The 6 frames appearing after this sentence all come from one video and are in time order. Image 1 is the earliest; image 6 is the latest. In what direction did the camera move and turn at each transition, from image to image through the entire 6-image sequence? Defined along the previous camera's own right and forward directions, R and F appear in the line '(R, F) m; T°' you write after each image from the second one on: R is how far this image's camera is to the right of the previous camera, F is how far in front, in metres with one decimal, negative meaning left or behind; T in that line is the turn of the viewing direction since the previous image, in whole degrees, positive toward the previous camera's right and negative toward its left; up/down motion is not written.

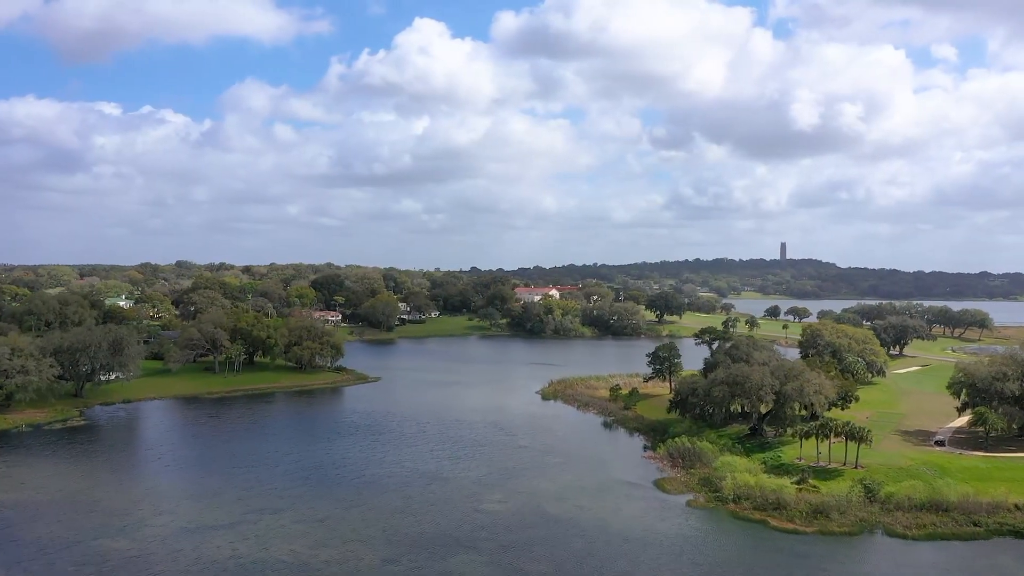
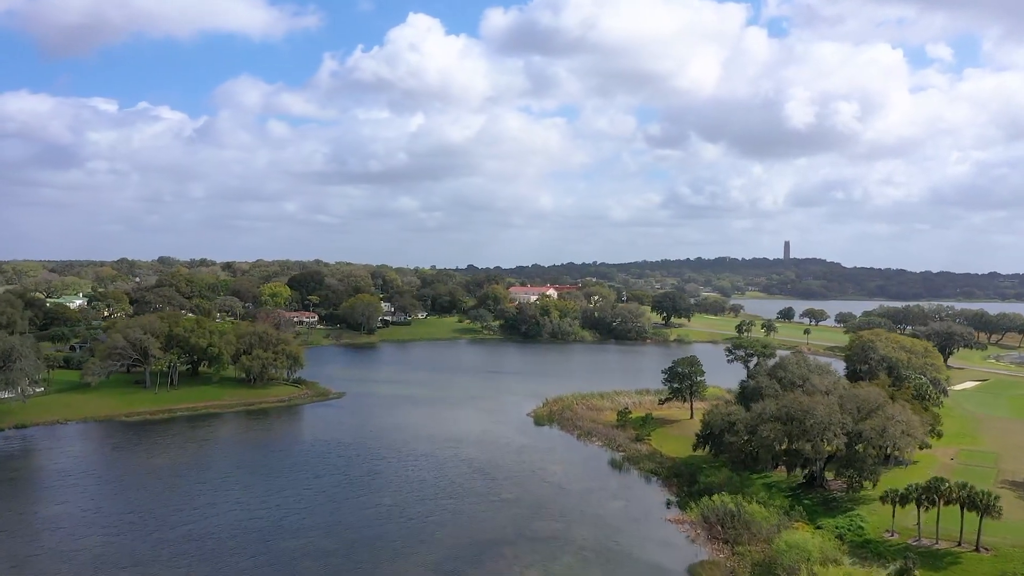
(+0.7, +10.6) m; 0°
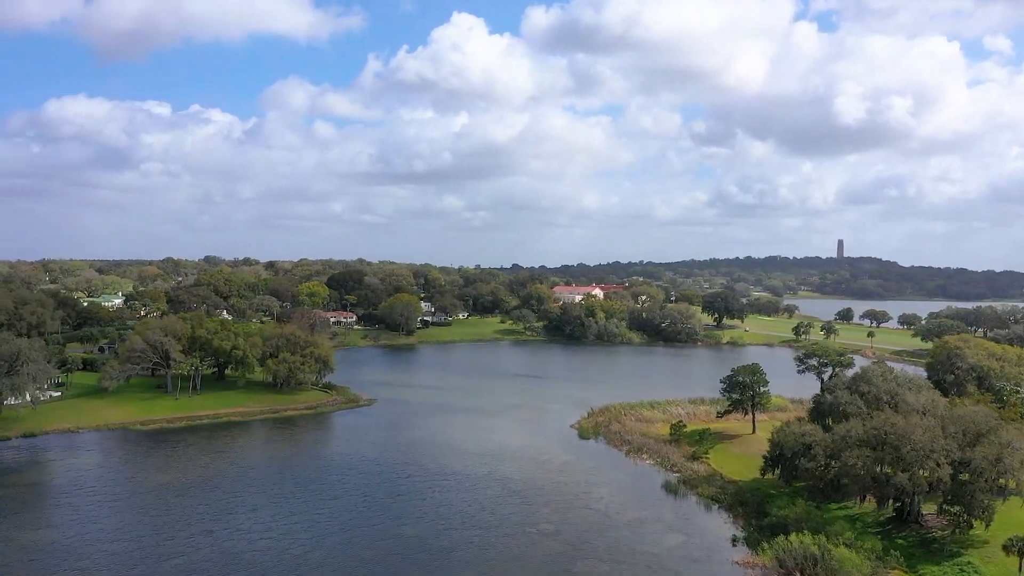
(+0.2, +4.2) m; -3°
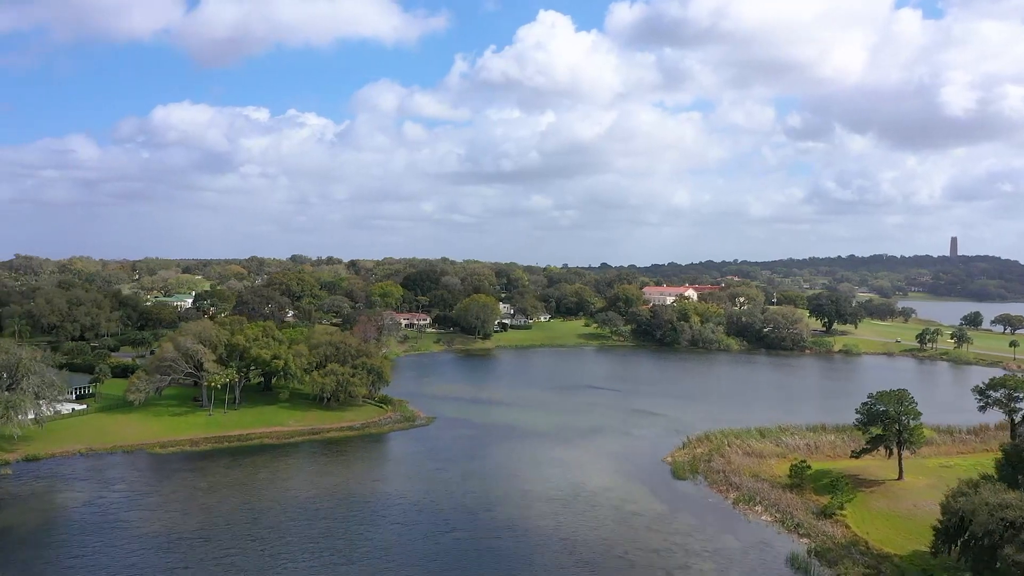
(+0.5, +8.0) m; -6°
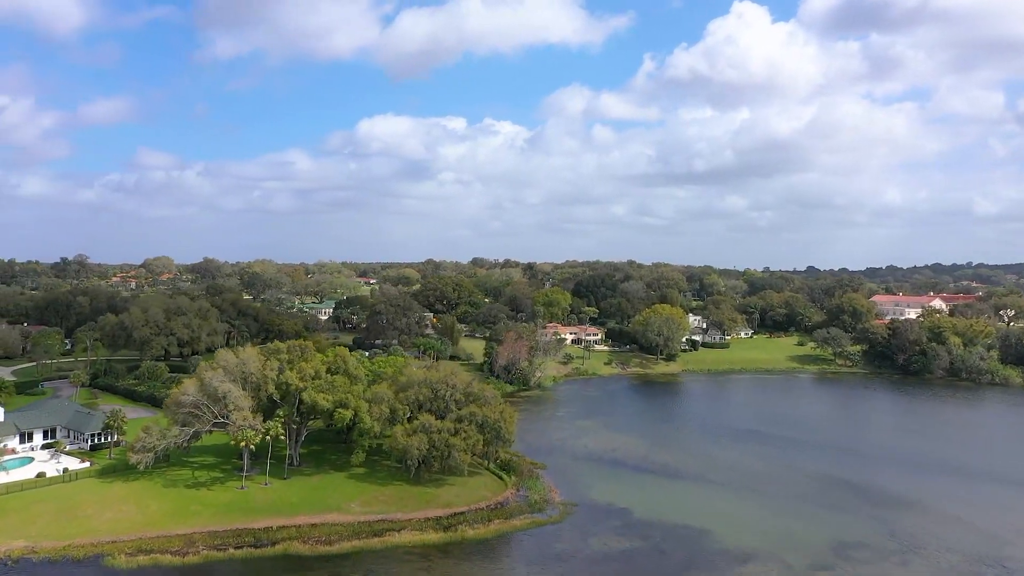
(+0.2, +17.6) m; -13°
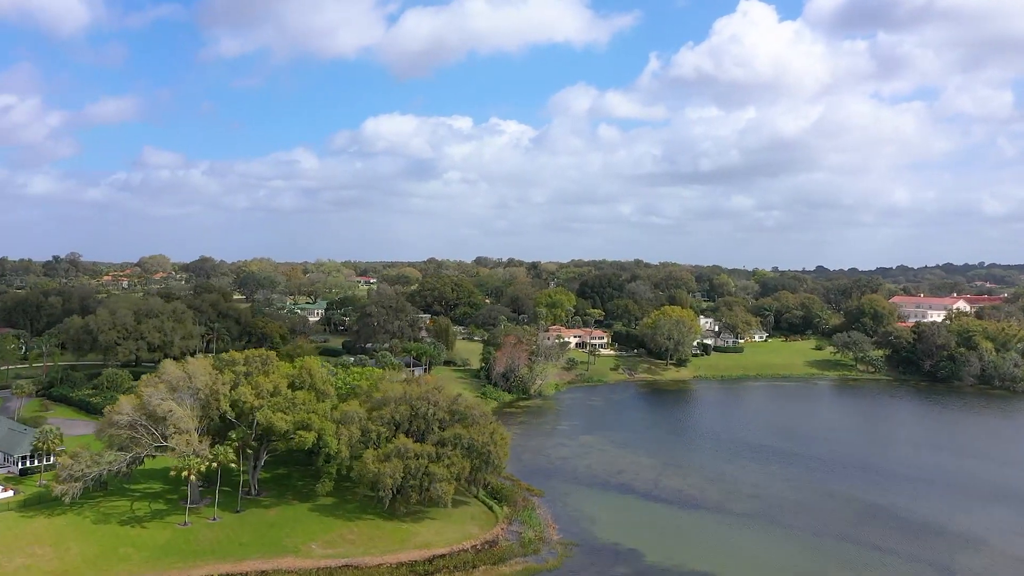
(+0.5, +4.7) m; 0°
